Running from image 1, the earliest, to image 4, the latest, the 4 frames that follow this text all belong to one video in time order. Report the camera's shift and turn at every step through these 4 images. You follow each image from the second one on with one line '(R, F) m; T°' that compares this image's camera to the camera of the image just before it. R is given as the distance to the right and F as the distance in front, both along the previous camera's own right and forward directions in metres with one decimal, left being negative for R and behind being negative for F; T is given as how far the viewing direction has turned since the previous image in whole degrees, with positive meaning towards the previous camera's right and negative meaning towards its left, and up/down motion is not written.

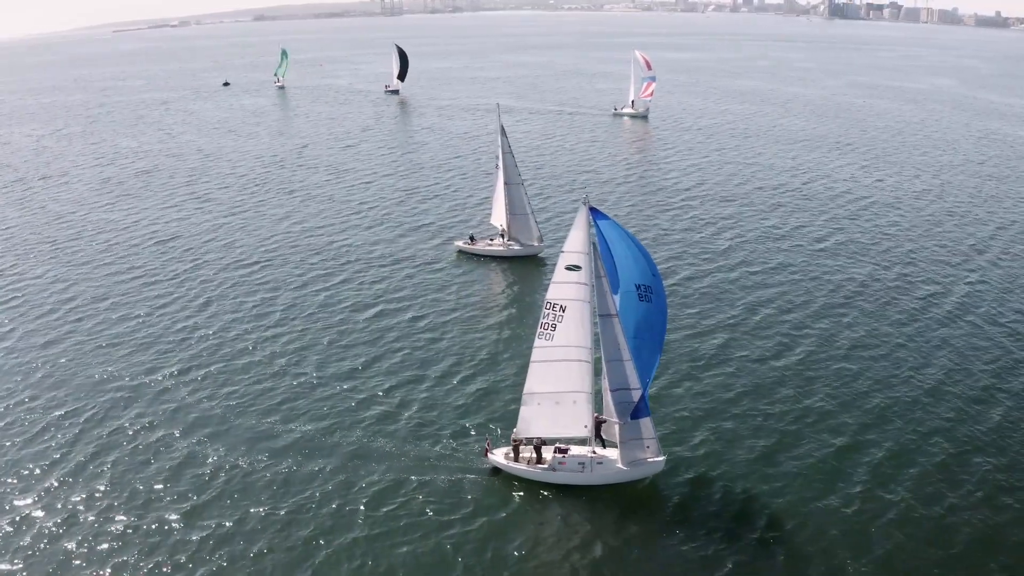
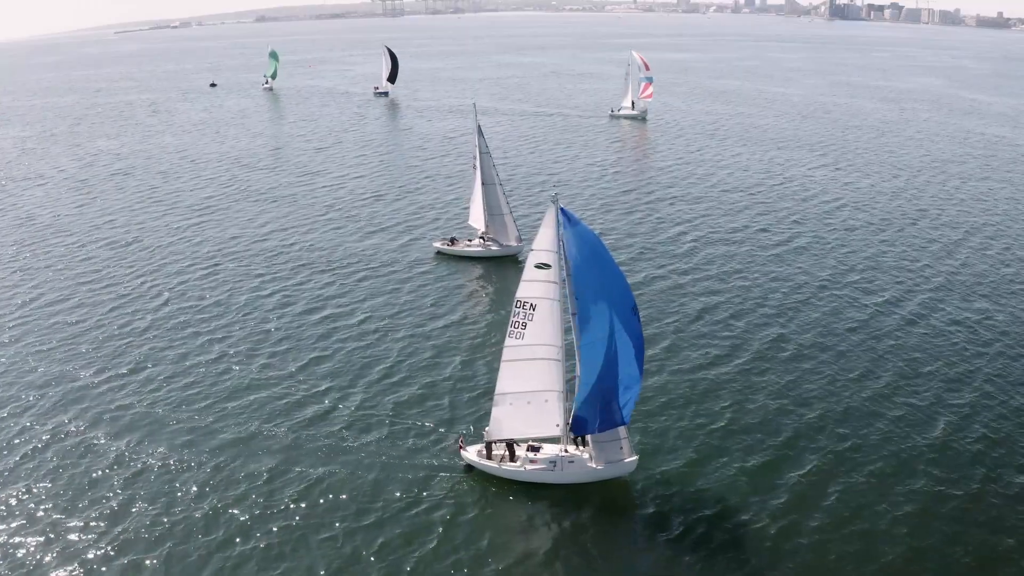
(+2.6, +0.1) m; 0°
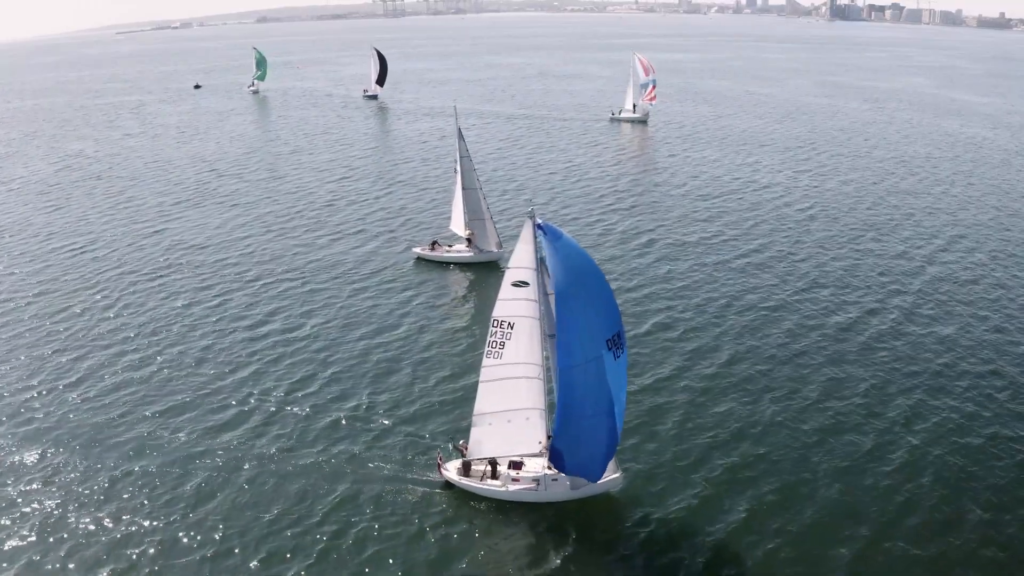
(+2.0, +2.0) m; 0°
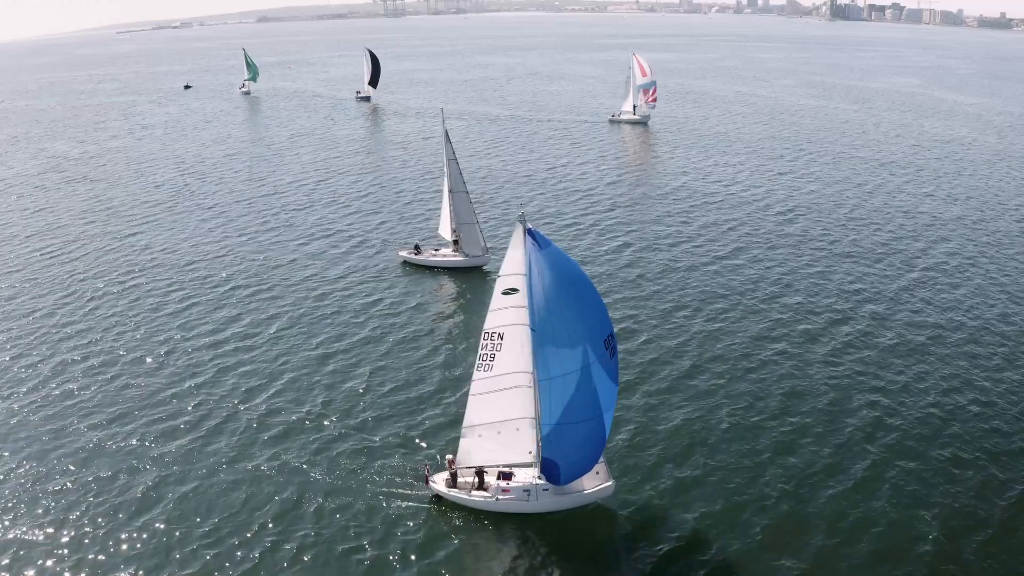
(+1.3, +1.3) m; 0°
